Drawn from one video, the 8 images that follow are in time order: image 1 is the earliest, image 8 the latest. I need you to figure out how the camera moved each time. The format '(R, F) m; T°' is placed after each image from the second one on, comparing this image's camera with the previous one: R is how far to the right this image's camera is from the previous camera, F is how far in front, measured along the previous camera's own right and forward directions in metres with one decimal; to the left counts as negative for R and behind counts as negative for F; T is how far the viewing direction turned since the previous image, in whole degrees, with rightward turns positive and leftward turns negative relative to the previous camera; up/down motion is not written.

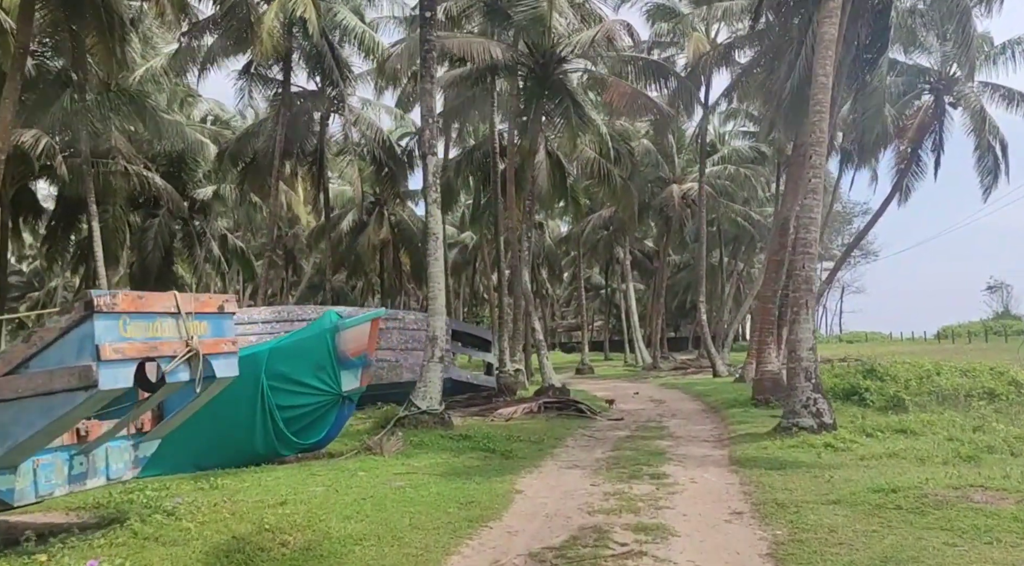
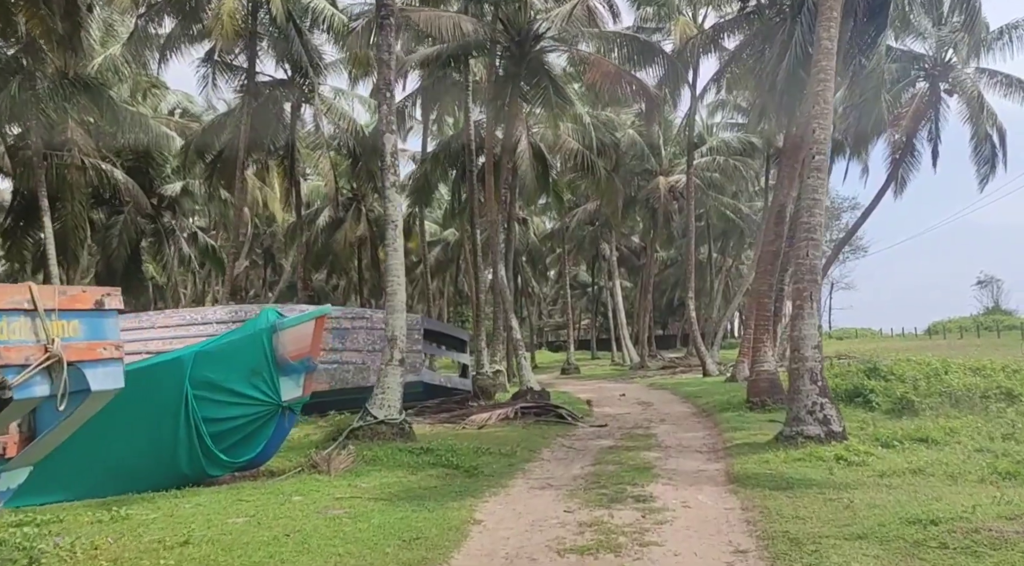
(+0.2, +1.3) m; +1°
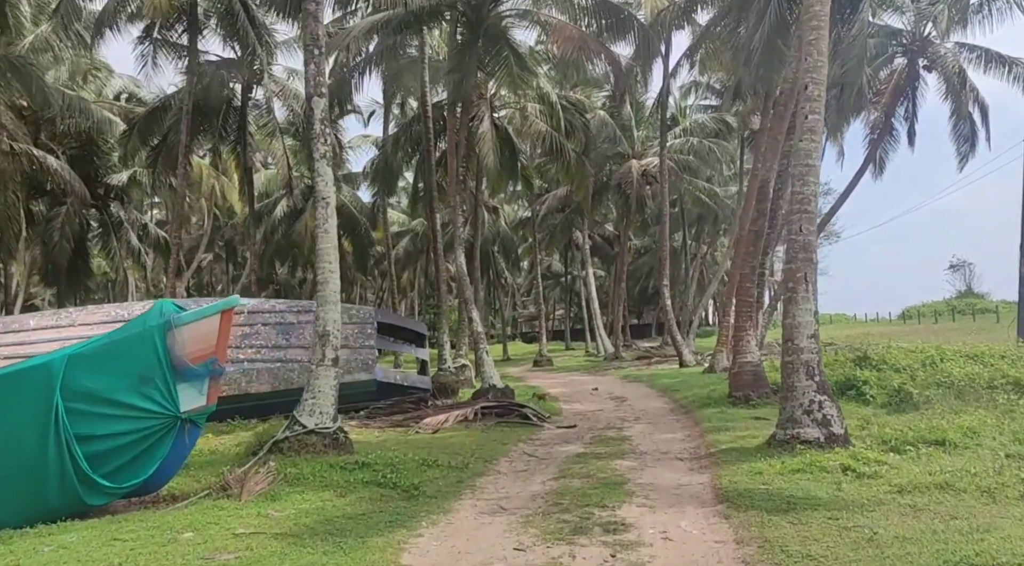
(+0.3, +1.4) m; +2°
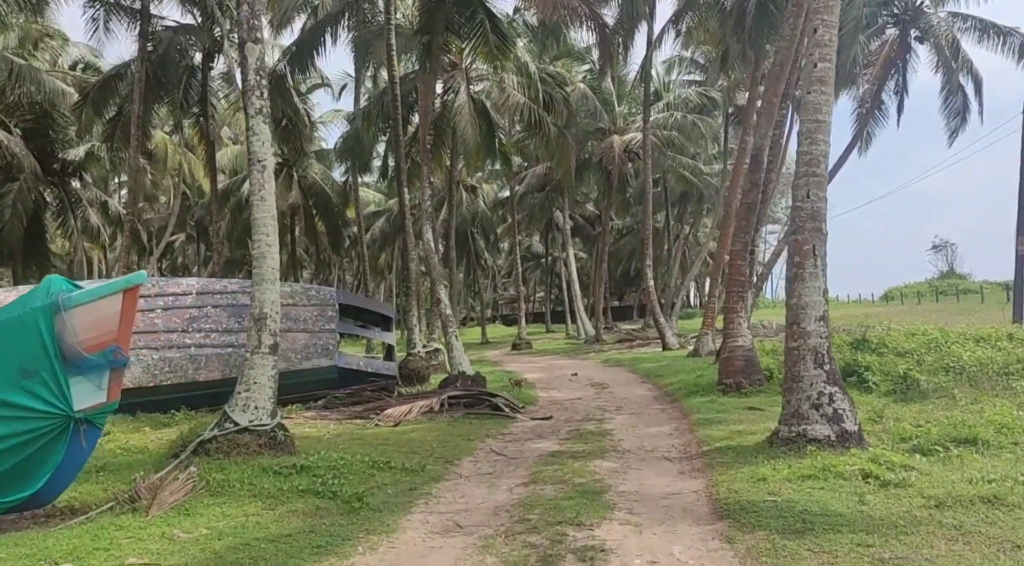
(+0.2, +1.2) m; +1°
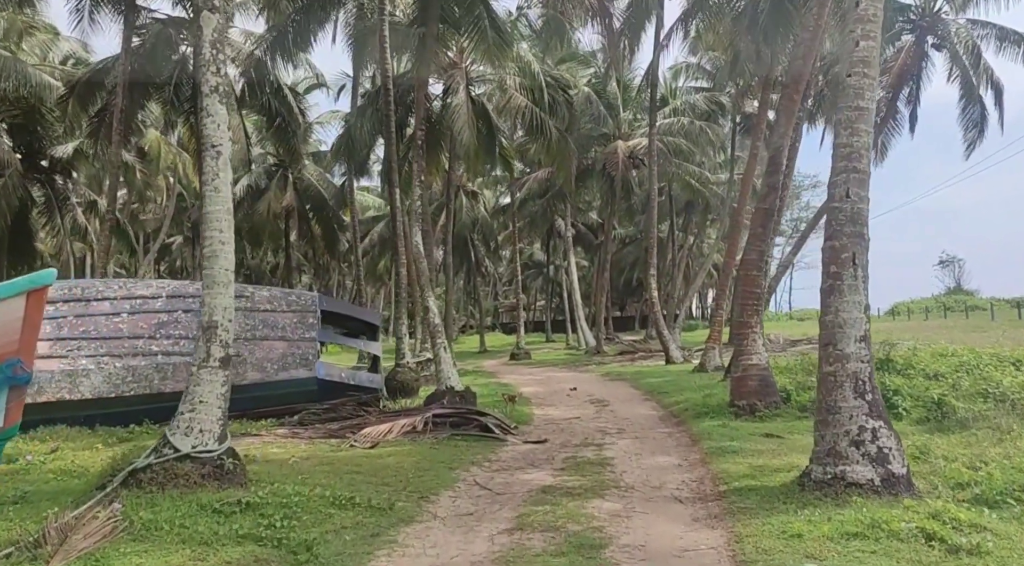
(+0.1, +1.1) m; 0°
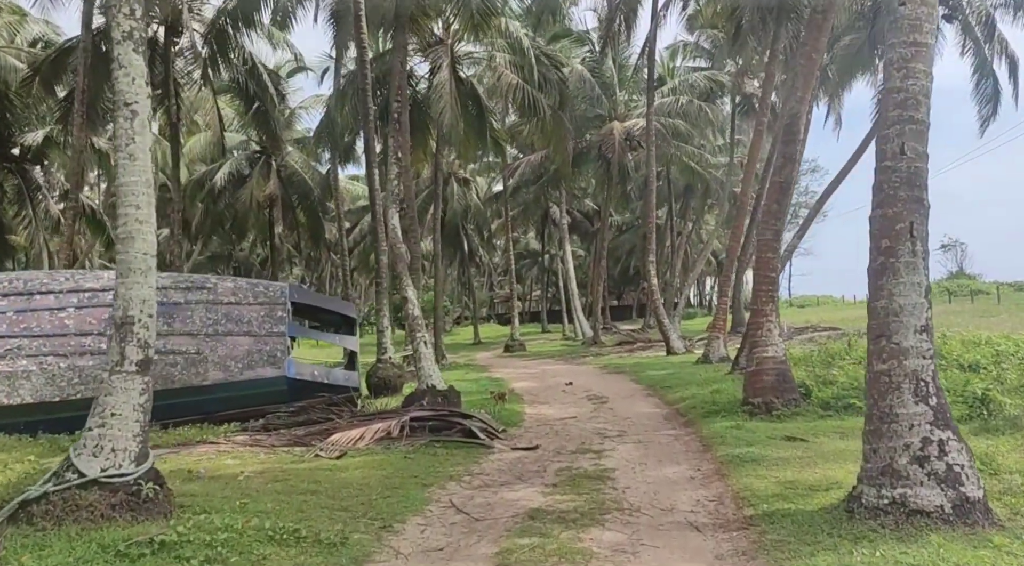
(+0.1, +1.2) m; 0°
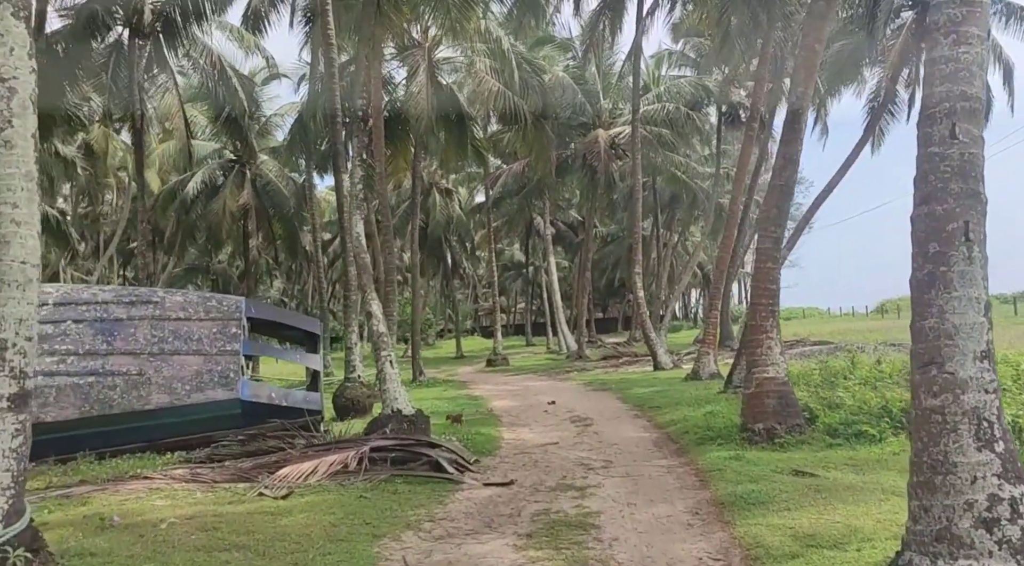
(+0.1, +1.0) m; +1°
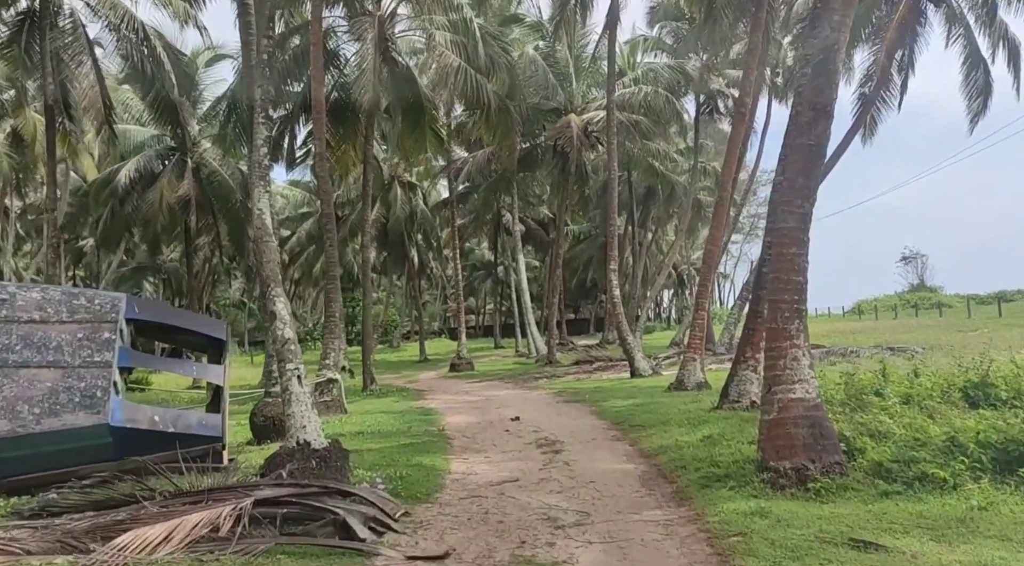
(+0.2, +2.3) m; +2°
